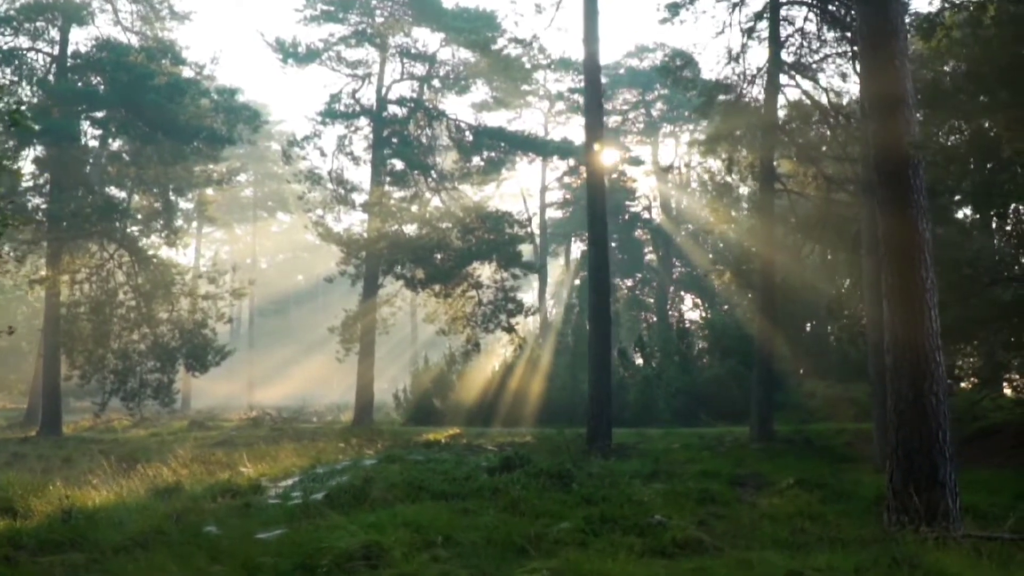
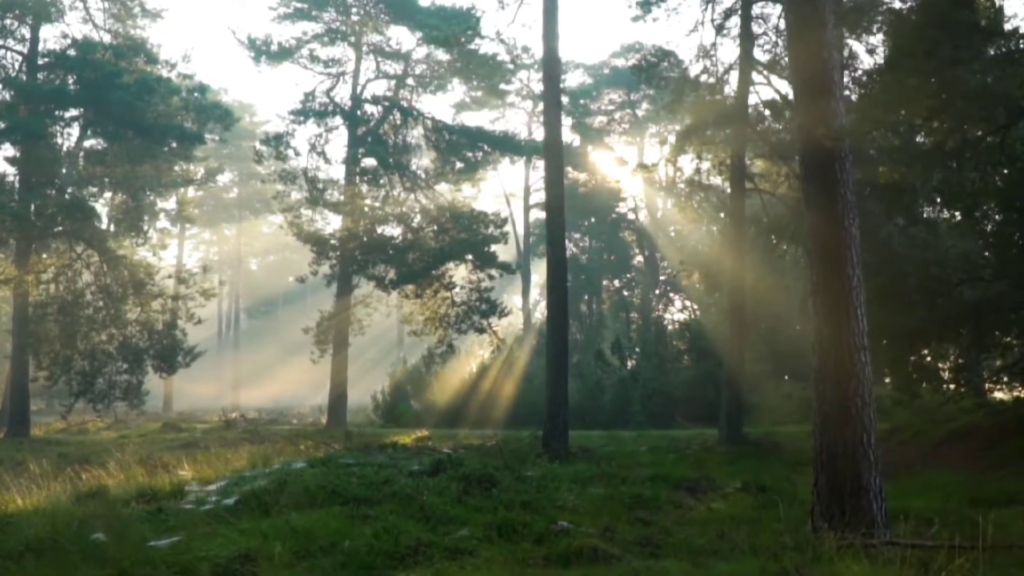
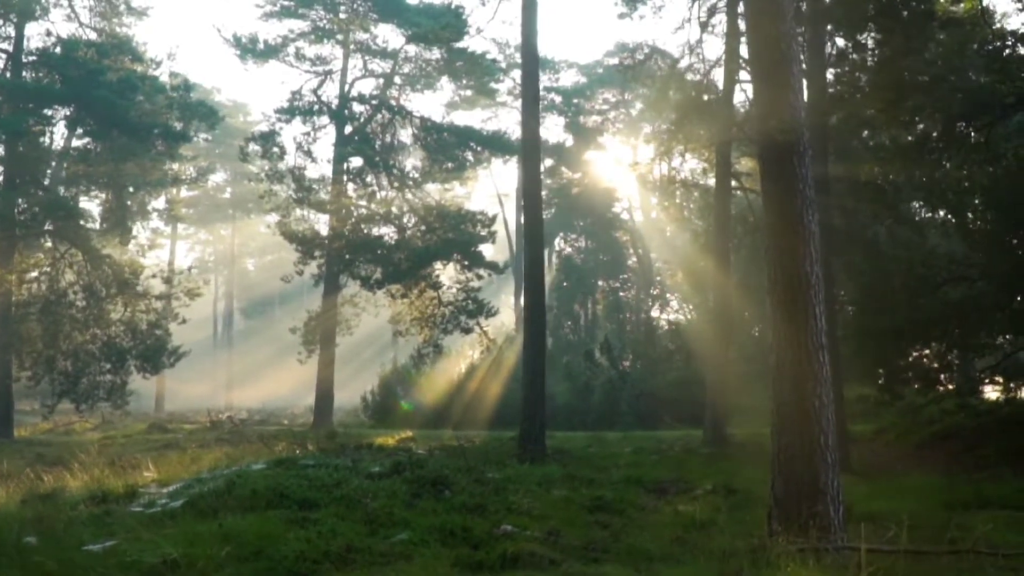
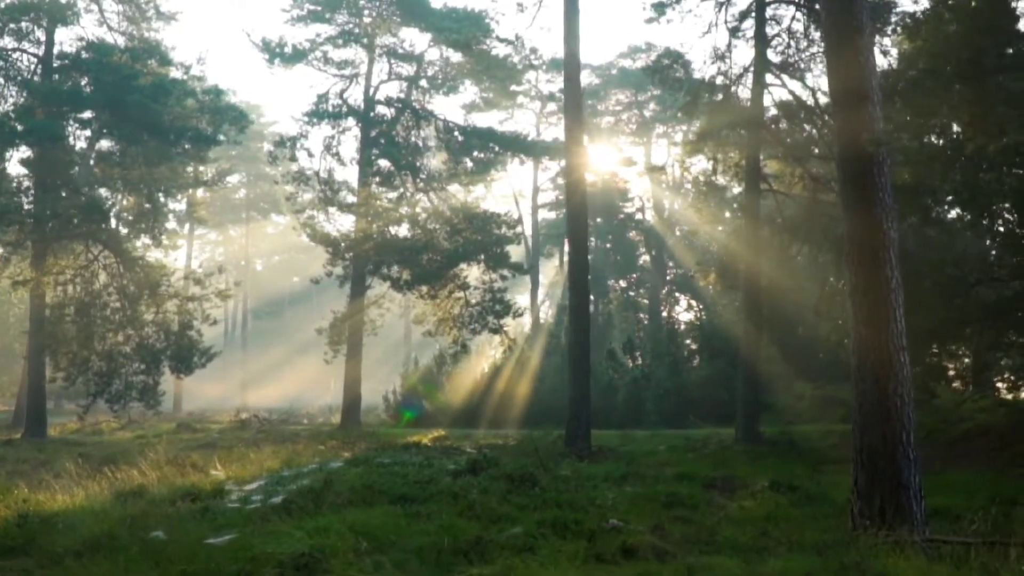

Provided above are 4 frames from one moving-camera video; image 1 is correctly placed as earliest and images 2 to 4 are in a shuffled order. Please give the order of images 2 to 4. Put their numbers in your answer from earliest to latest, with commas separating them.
4, 2, 3
